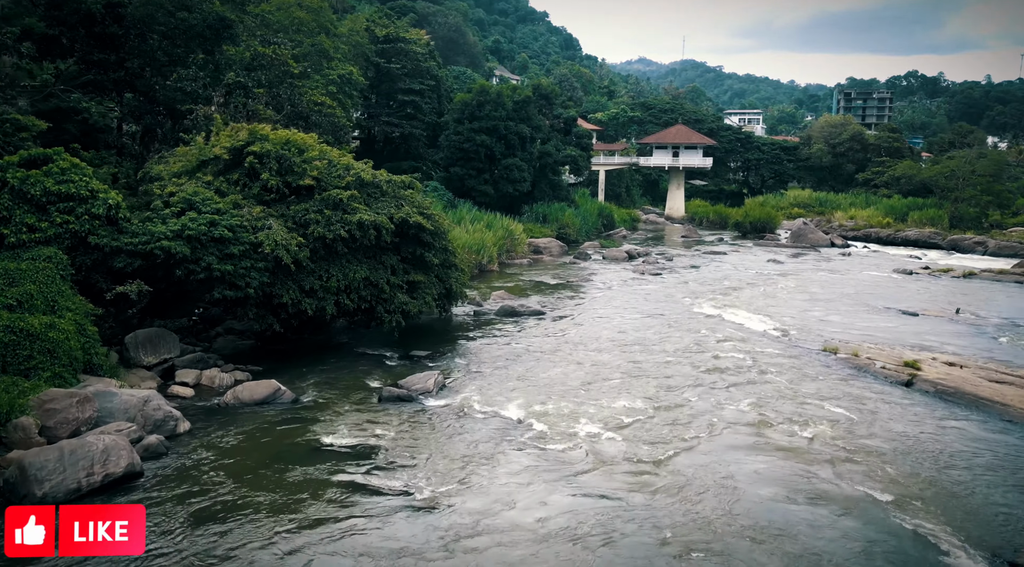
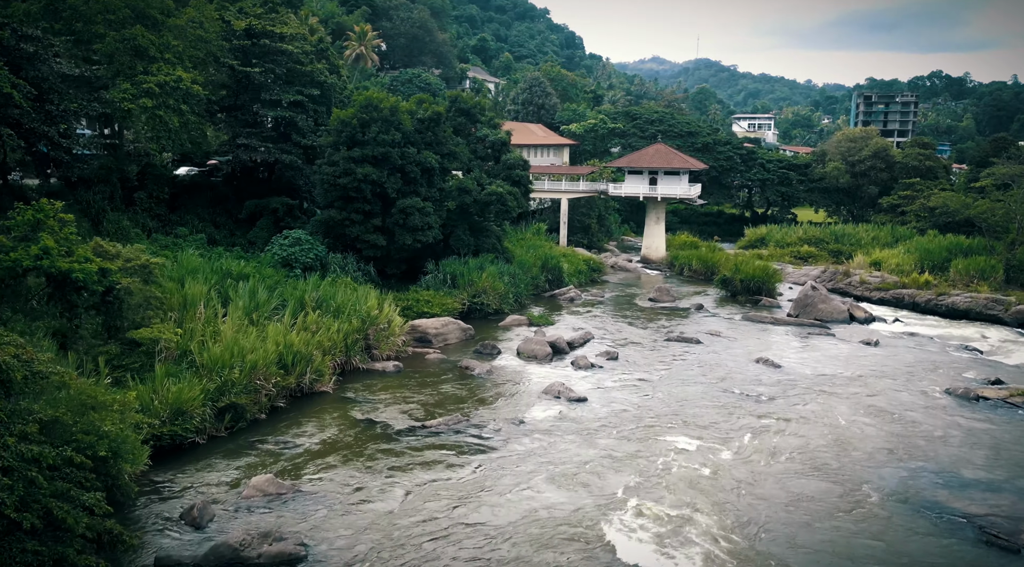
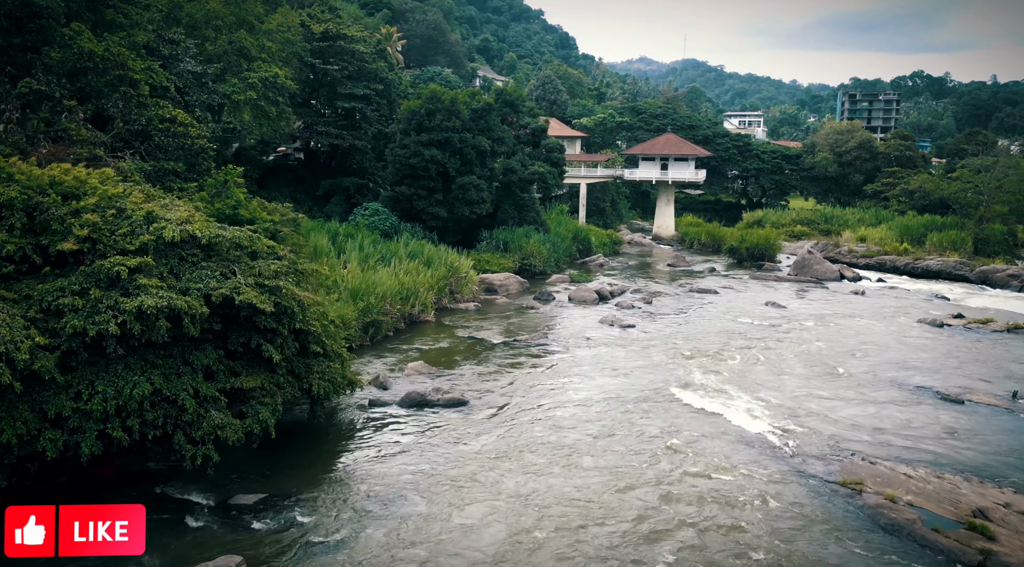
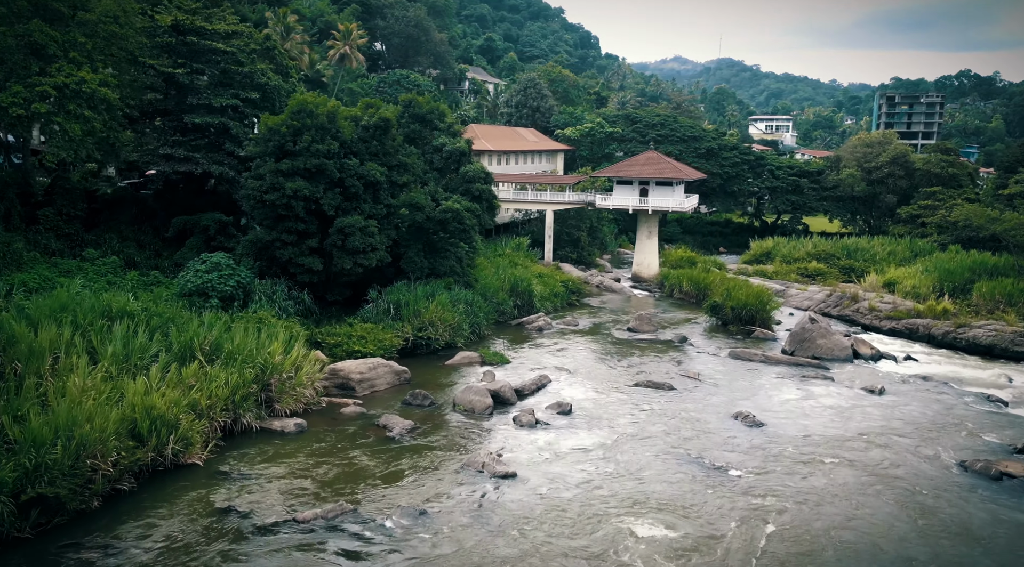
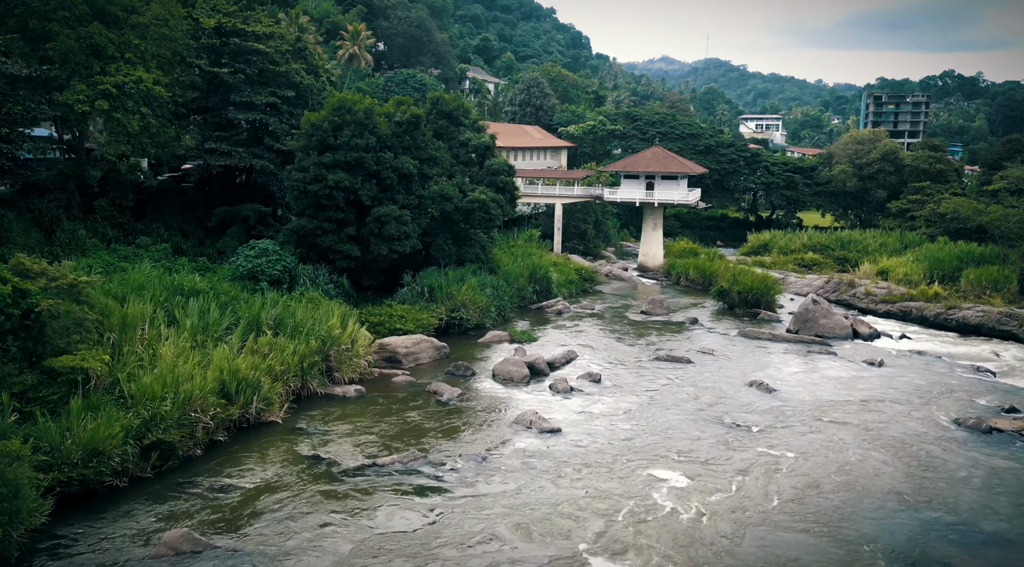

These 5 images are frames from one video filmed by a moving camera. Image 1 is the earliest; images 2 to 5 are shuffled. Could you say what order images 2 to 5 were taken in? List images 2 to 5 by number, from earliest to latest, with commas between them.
3, 2, 5, 4
